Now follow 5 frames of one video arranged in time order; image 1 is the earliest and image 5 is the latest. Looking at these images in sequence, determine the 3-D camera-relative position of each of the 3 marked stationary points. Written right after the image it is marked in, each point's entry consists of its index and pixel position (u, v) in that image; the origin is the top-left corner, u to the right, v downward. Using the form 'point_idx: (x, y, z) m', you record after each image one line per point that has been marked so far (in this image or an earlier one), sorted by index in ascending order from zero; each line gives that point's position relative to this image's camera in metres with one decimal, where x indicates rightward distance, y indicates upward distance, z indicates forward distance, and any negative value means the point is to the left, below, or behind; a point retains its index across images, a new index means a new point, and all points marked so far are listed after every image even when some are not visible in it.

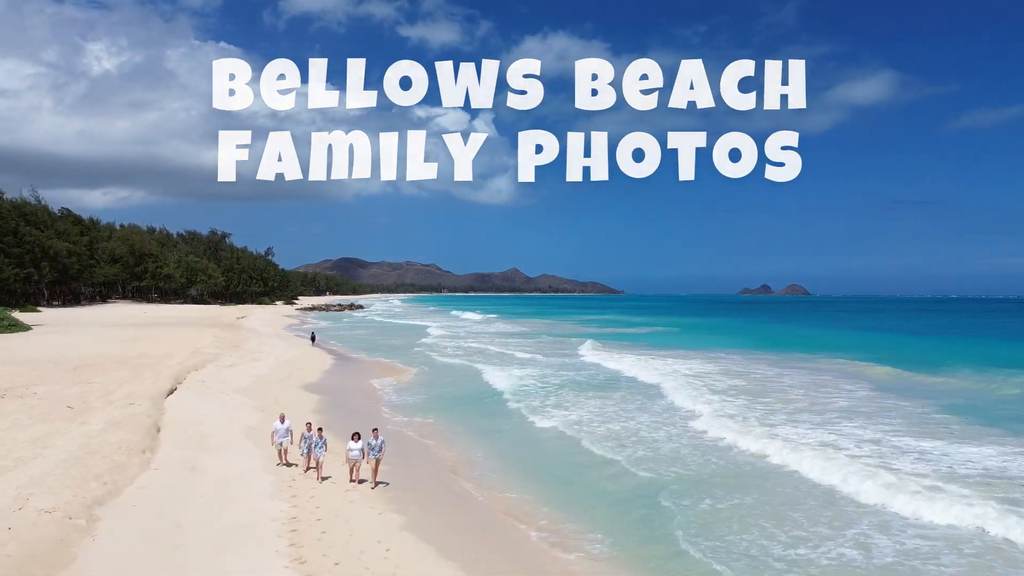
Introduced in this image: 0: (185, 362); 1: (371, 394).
0: (-10.1, -2.3, +17.4) m
1: (-4.7, -3.3, +18.3) m
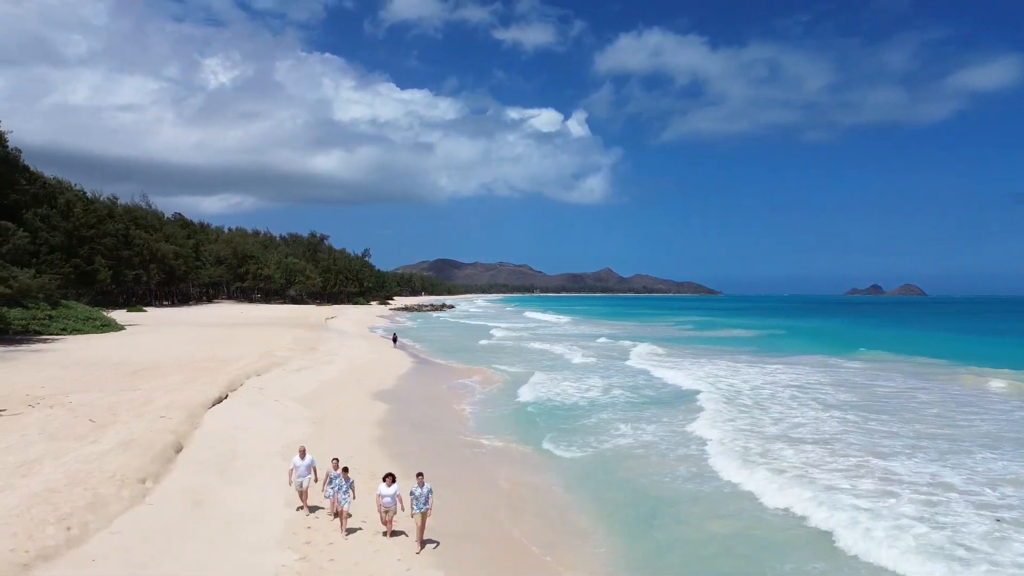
0: (-7.8, -2.3, +16.8) m
1: (-2.4, -3.4, +16.9) m
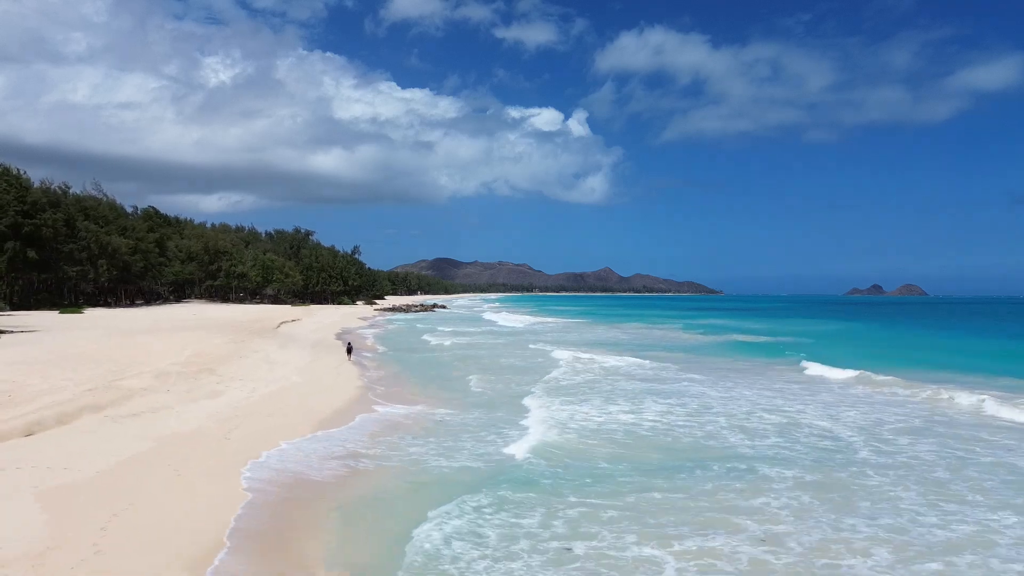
0: (-8.6, -2.2, +10.3) m
1: (-3.1, -3.3, +10.3) m
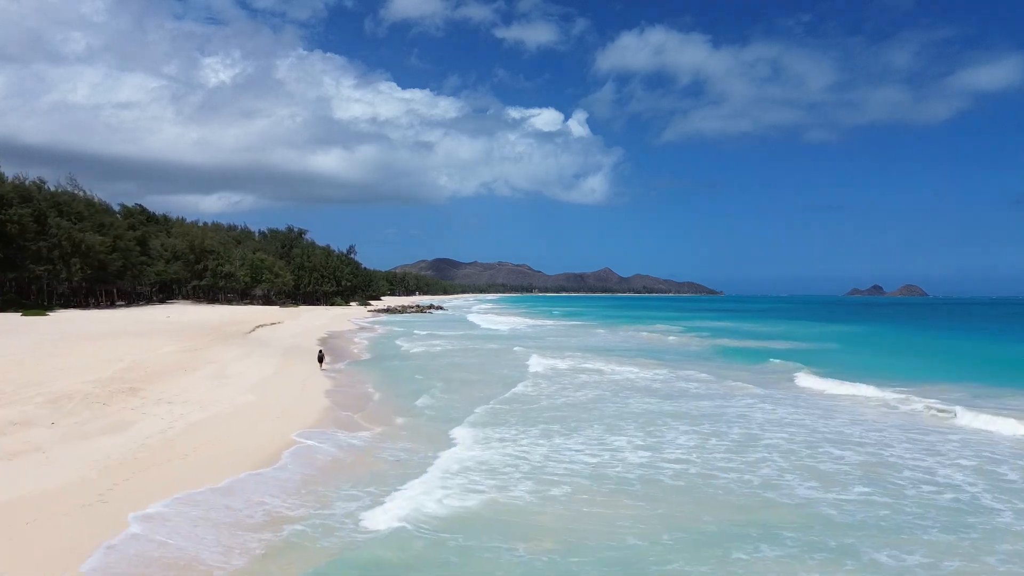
0: (-8.8, -2.3, +7.3) m
1: (-3.3, -3.4, +7.3) m
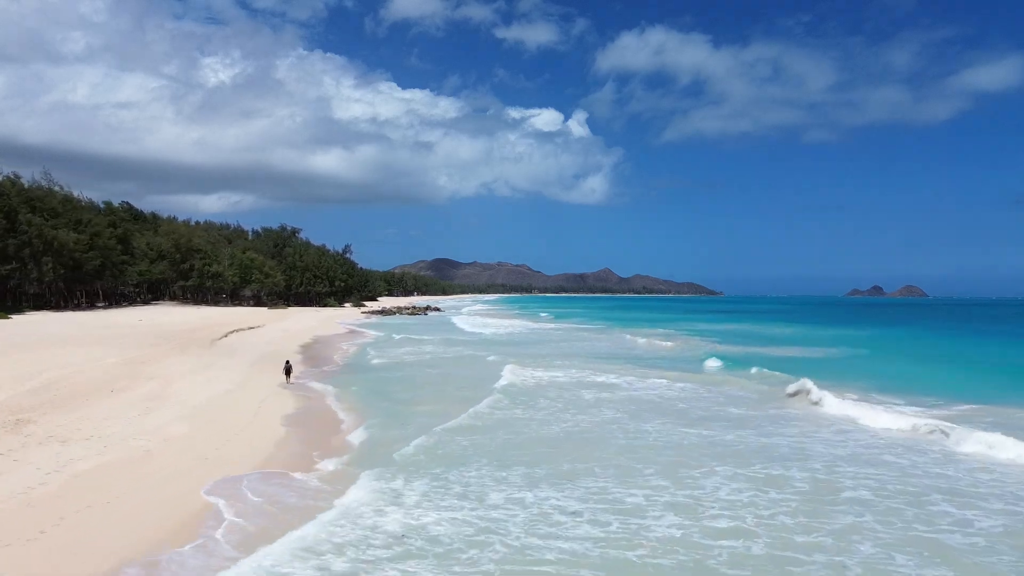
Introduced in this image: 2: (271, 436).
0: (-9.0, -2.3, +4.5) m
1: (-3.5, -3.4, +4.5) m
2: (-5.7, -3.3, +12.8) m
